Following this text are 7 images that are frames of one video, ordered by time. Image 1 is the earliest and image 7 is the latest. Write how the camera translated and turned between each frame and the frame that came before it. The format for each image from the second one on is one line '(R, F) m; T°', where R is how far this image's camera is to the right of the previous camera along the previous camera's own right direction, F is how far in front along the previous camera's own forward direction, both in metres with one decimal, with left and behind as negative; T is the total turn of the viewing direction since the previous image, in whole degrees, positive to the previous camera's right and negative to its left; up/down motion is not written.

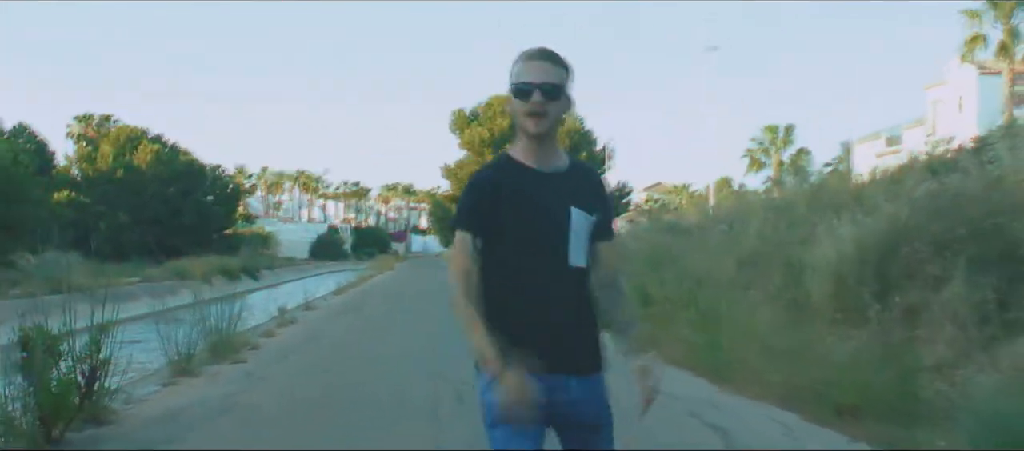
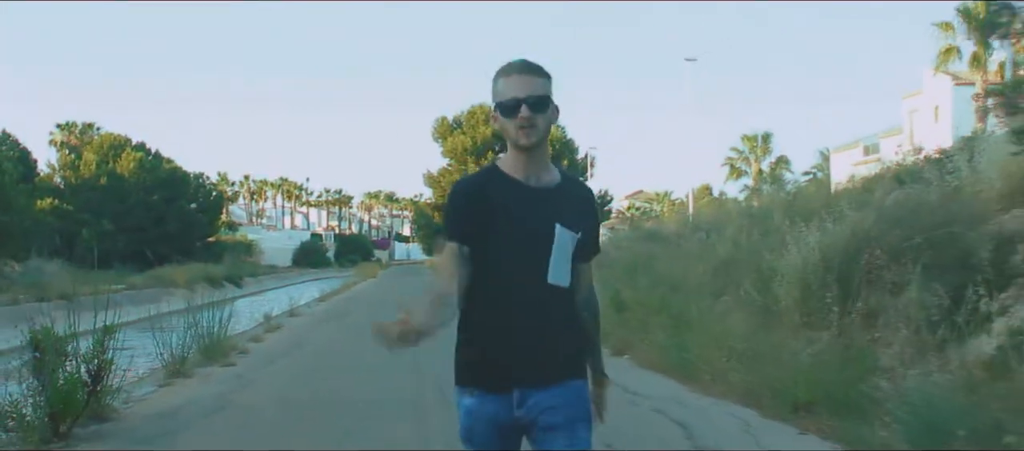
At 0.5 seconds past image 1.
(0.0, -0.3) m; +1°
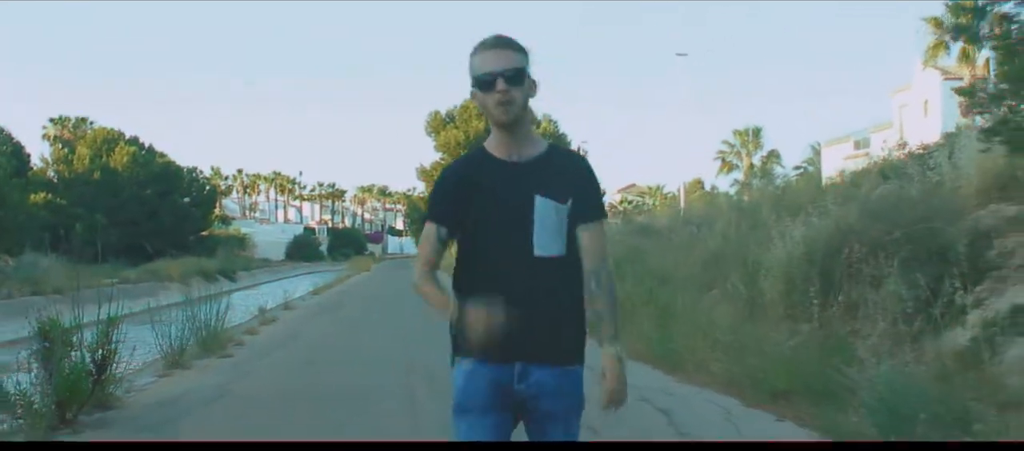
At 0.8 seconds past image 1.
(0.0, -0.2) m; 0°
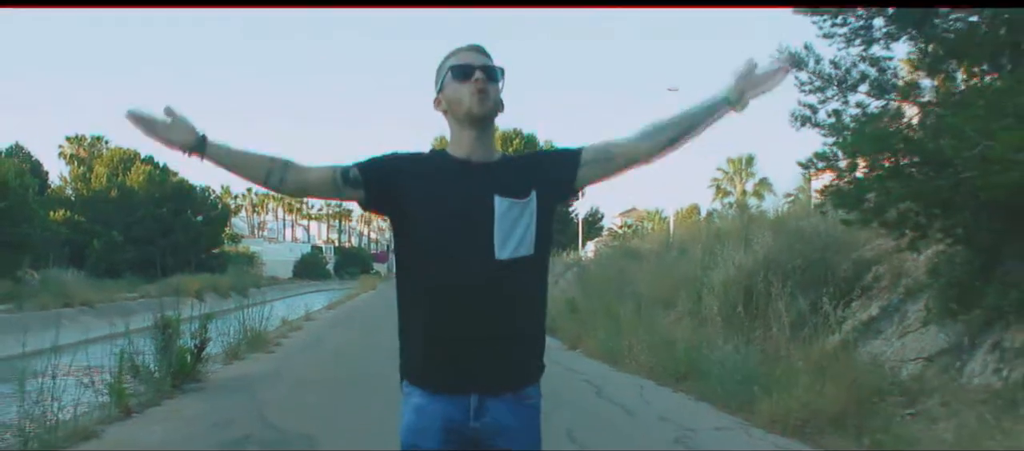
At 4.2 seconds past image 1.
(+0.1, -1.6) m; 0°
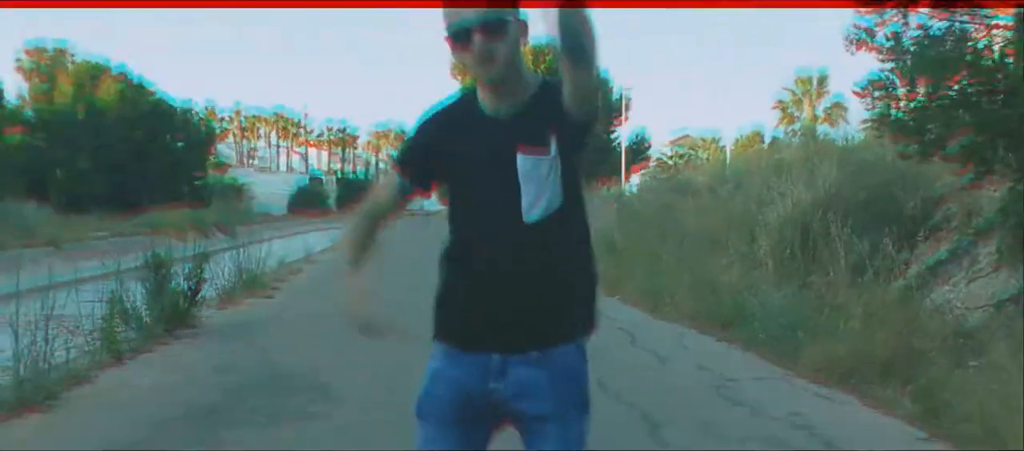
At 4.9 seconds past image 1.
(-0.1, +0.8) m; -1°
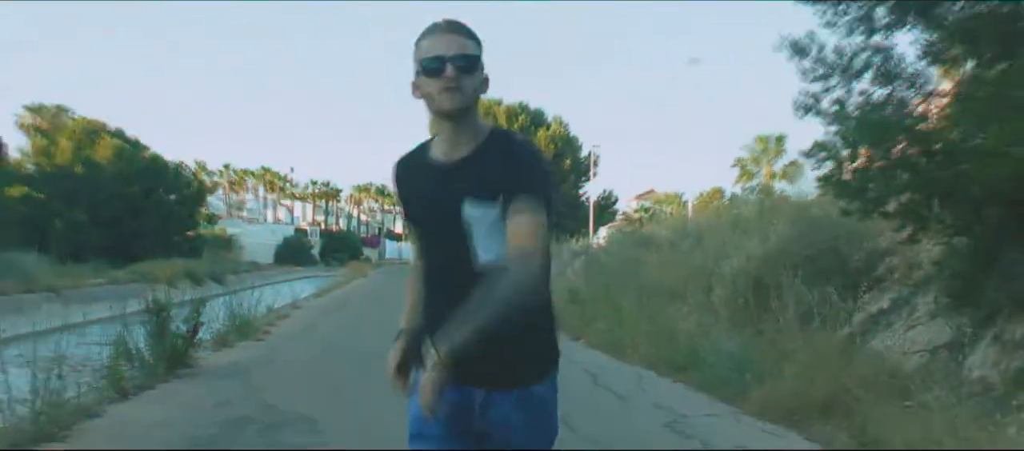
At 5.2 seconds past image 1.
(0.0, -0.5) m; +2°
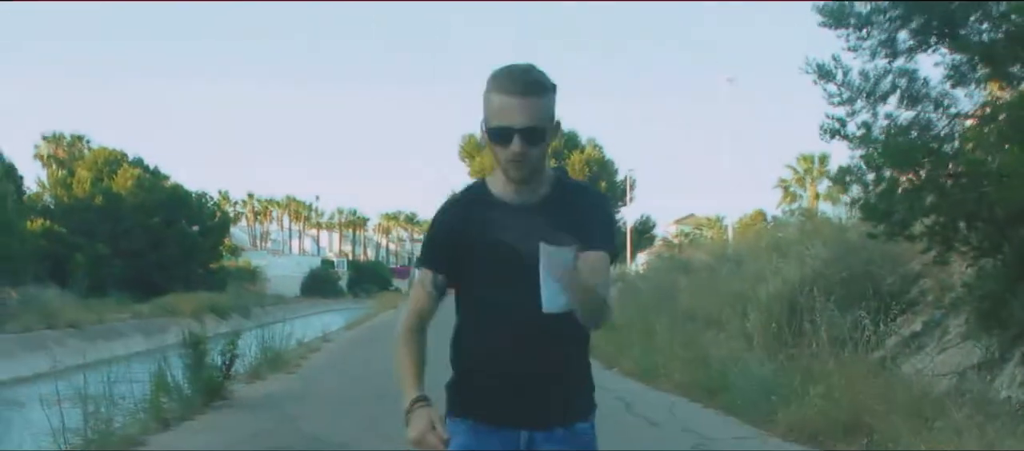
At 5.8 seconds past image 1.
(0.0, -0.1) m; -2°
